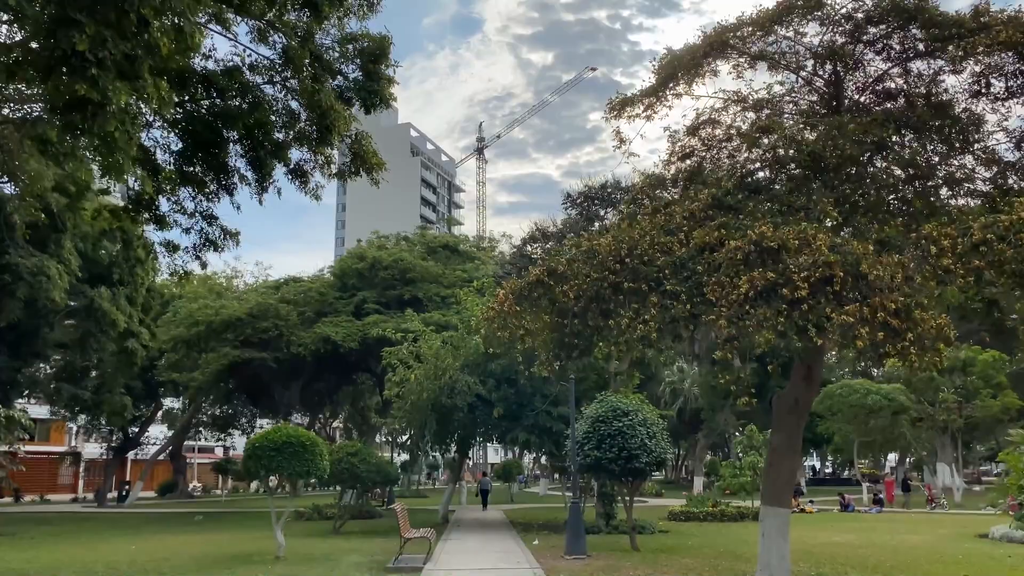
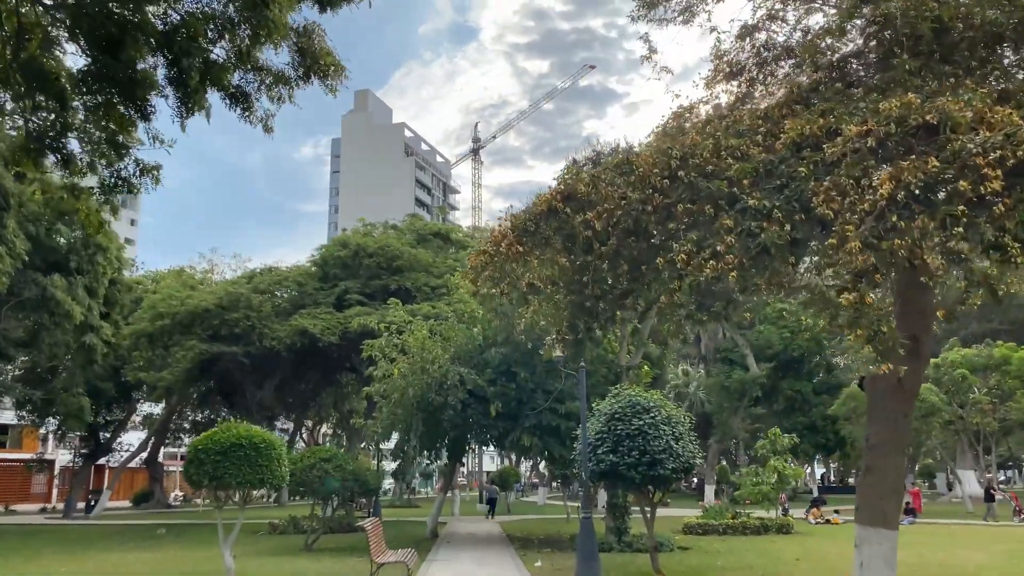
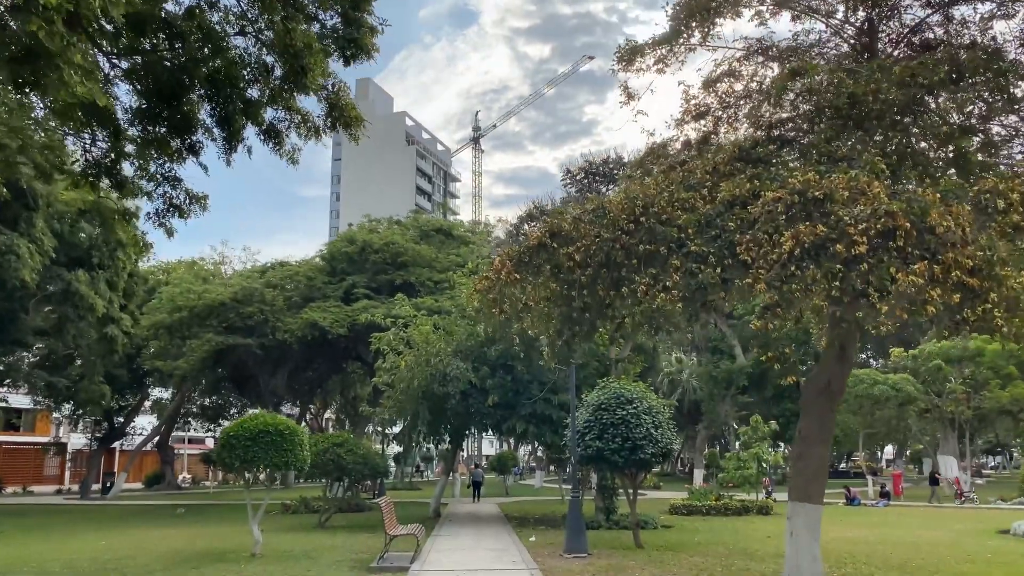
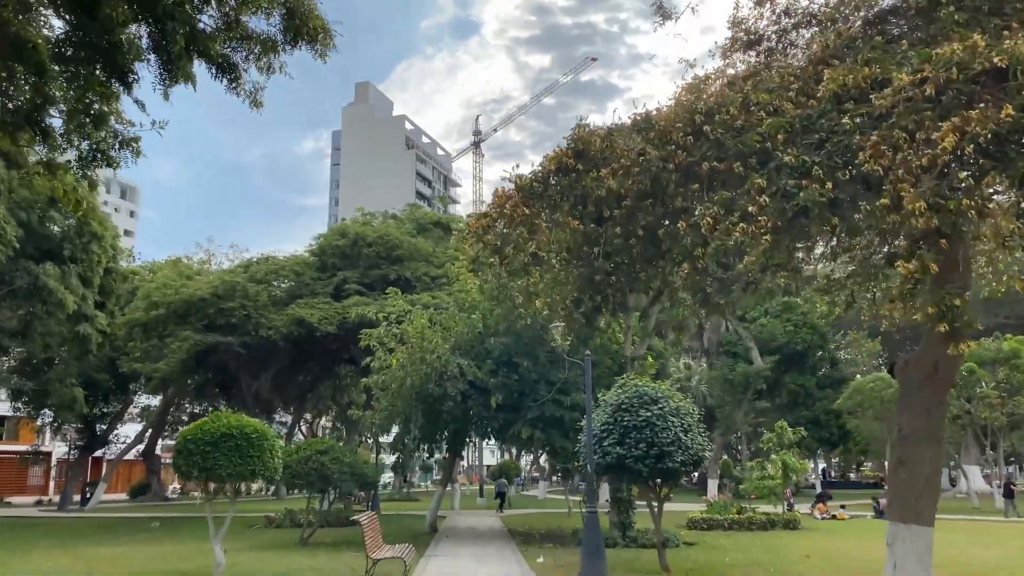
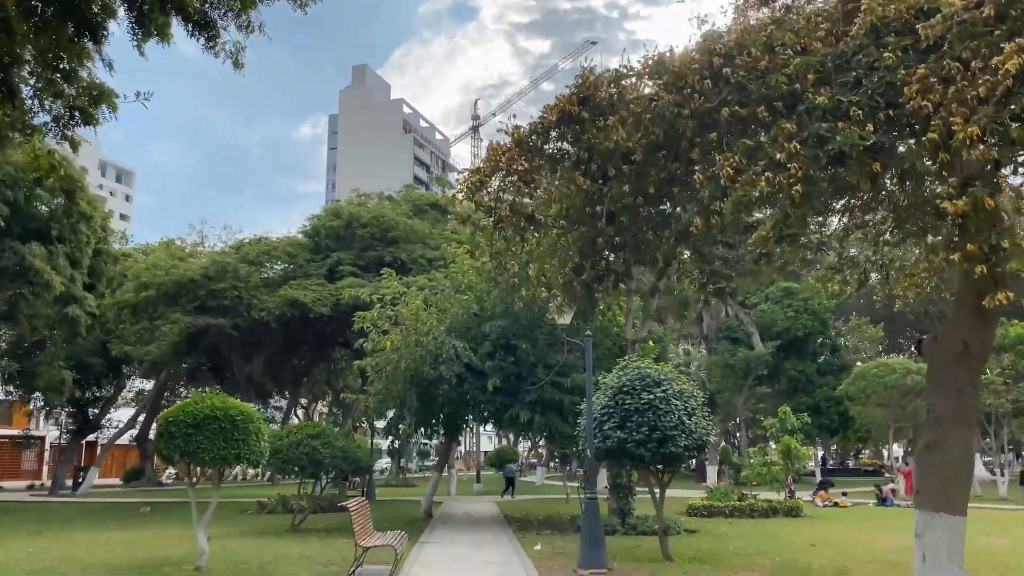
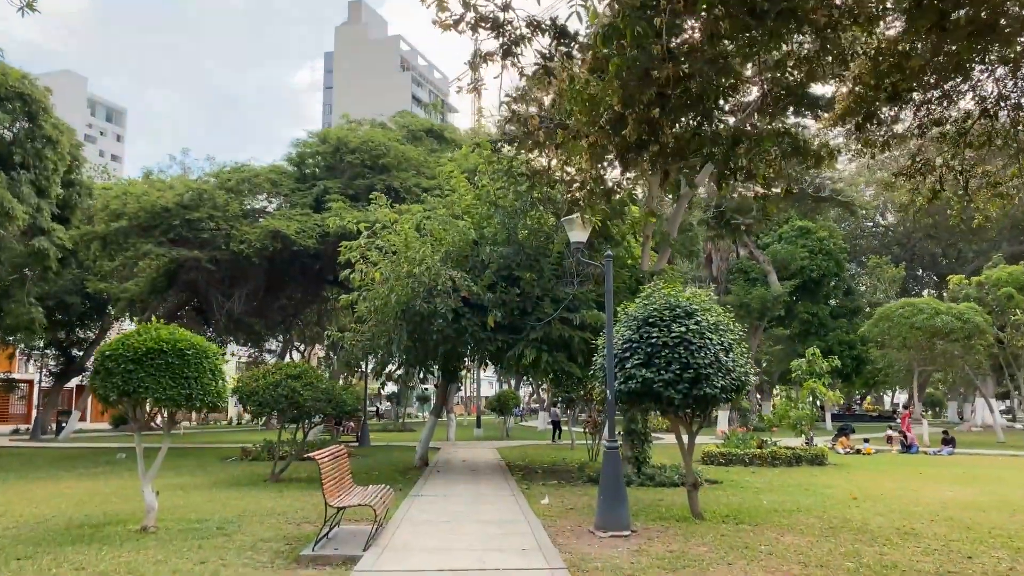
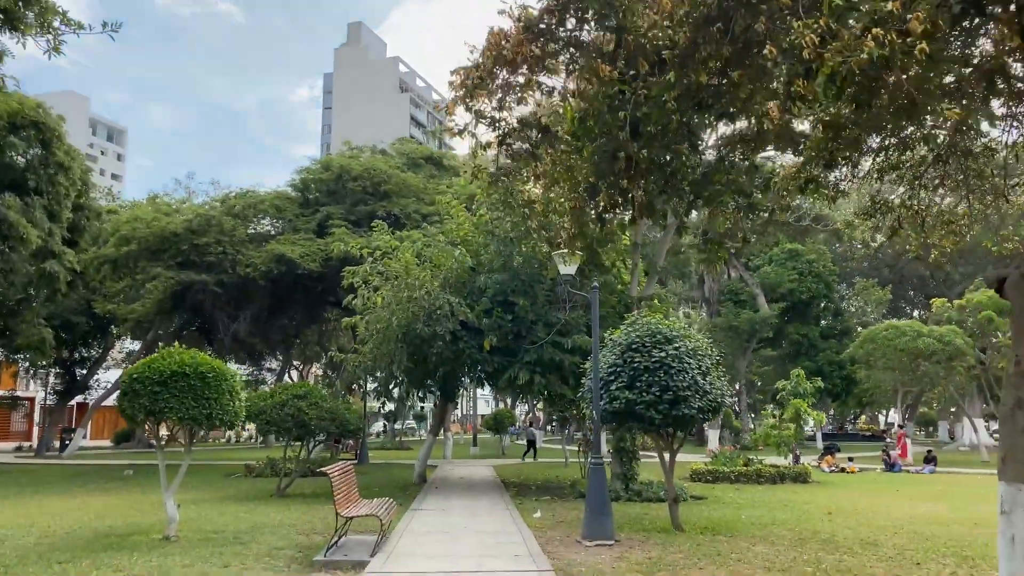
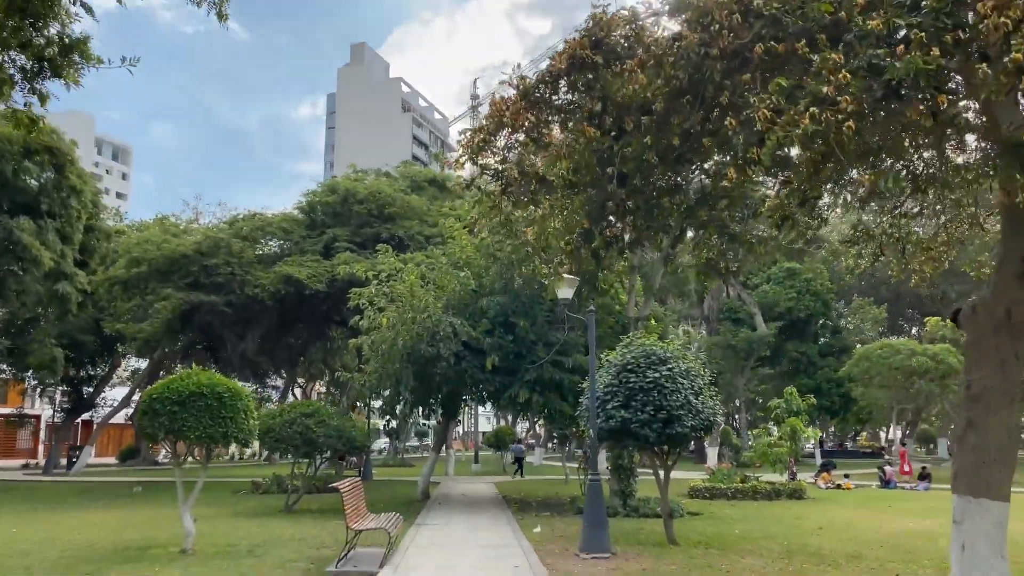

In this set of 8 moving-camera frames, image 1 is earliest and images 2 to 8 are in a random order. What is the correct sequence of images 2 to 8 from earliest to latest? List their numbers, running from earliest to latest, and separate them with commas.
3, 2, 4, 5, 8, 7, 6
